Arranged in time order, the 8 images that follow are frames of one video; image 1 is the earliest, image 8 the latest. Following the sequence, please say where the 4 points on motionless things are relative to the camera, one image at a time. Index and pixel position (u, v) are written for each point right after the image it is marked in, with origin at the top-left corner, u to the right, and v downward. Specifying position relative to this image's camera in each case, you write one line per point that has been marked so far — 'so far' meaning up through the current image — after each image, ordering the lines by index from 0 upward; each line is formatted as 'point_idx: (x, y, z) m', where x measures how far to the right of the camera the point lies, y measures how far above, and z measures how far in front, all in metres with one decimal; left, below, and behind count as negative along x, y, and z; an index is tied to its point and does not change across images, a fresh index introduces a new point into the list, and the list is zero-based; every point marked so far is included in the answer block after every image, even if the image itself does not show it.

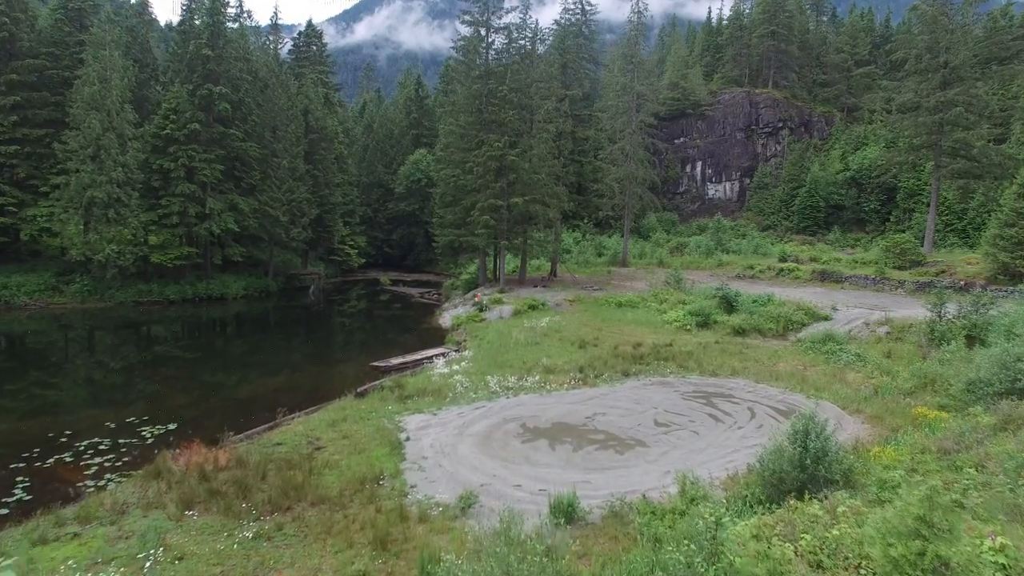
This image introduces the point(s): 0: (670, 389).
0: (+3.6, -2.3, +16.3) m
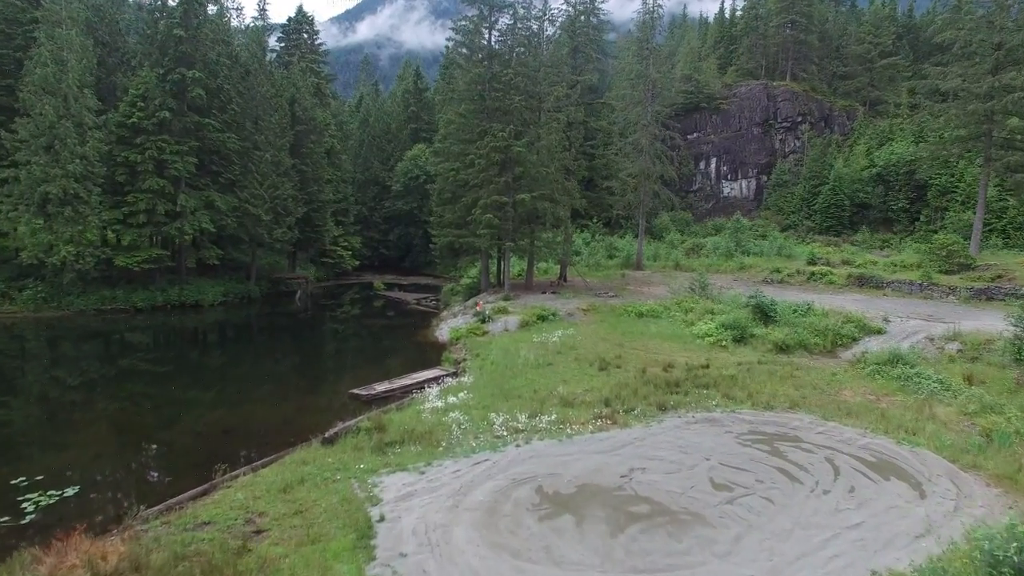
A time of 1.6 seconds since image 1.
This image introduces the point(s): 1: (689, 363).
0: (+3.8, -2.6, +13.0) m
1: (+4.6, -2.0, +18.4) m
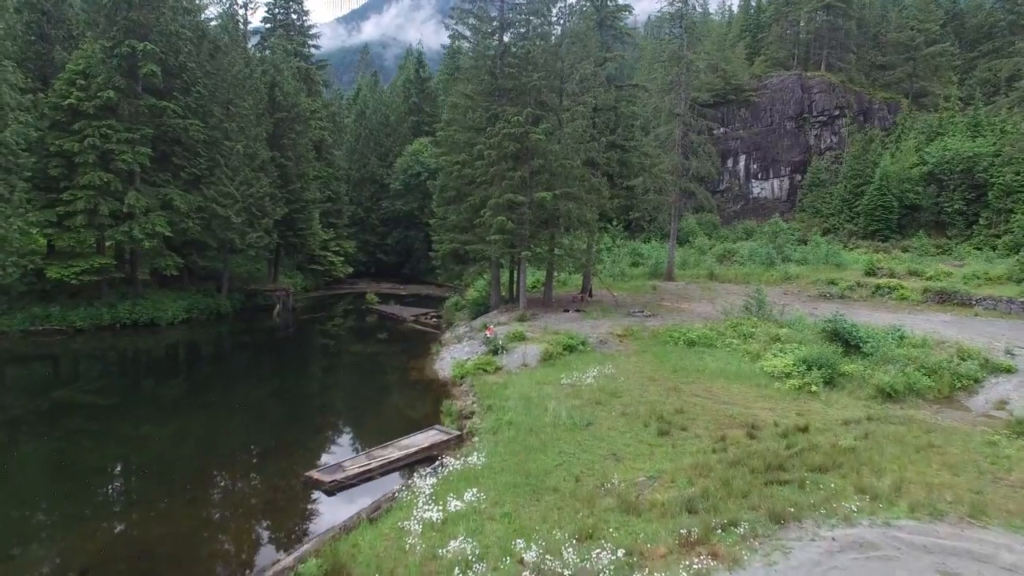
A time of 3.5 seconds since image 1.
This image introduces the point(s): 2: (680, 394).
0: (+4.2, -3.2, +8.0) m
1: (+5.0, -2.6, +13.4) m
2: (+3.7, -2.4, +15.8) m
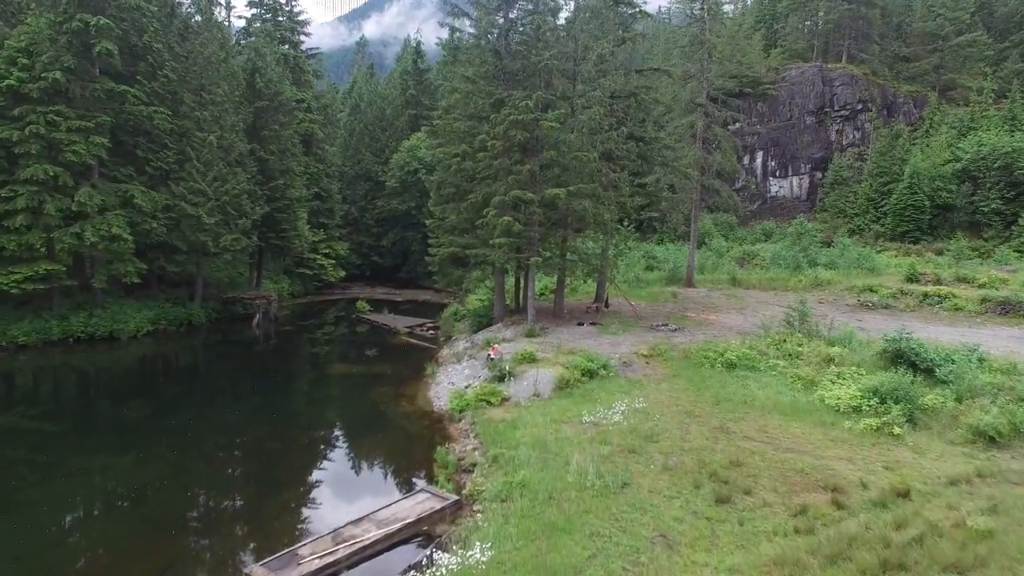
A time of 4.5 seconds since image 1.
0: (+4.4, -3.5, +5.0) m
1: (+5.2, -2.9, +10.4) m
2: (+3.9, -2.7, +12.8) m
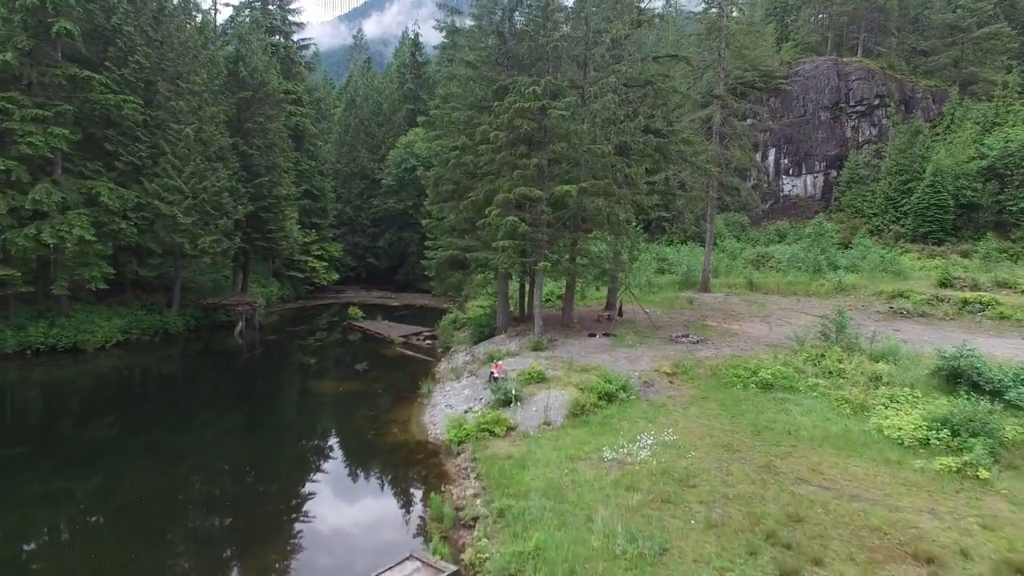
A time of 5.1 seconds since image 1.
0: (+4.5, -3.7, +2.9) m
1: (+5.4, -3.1, +8.3) m
2: (+4.1, -2.9, +10.7) m
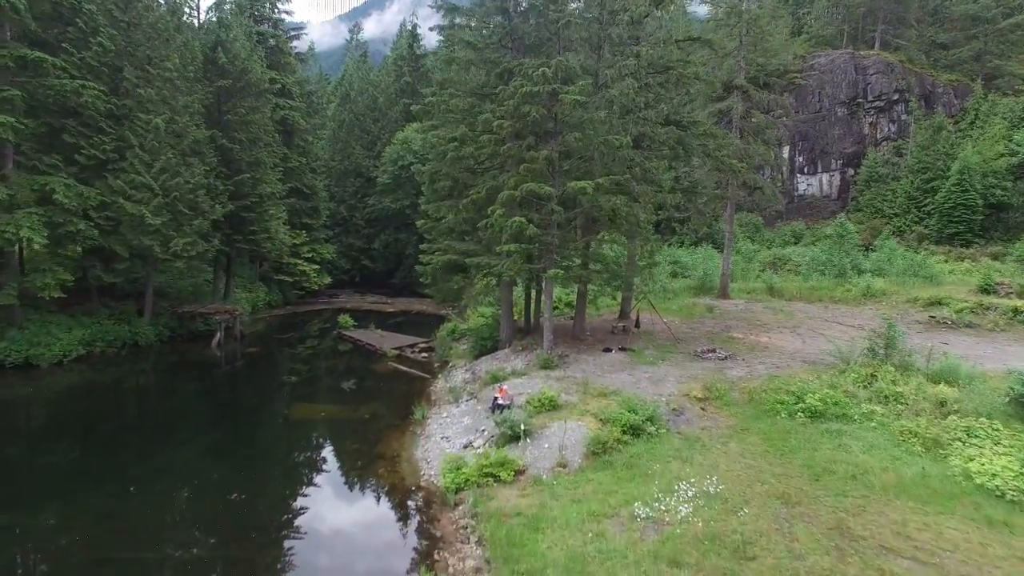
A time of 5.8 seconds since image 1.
0: (+4.7, -3.9, +0.7) m
1: (+5.5, -3.3, +6.1) m
2: (+4.2, -3.1, +8.5) m
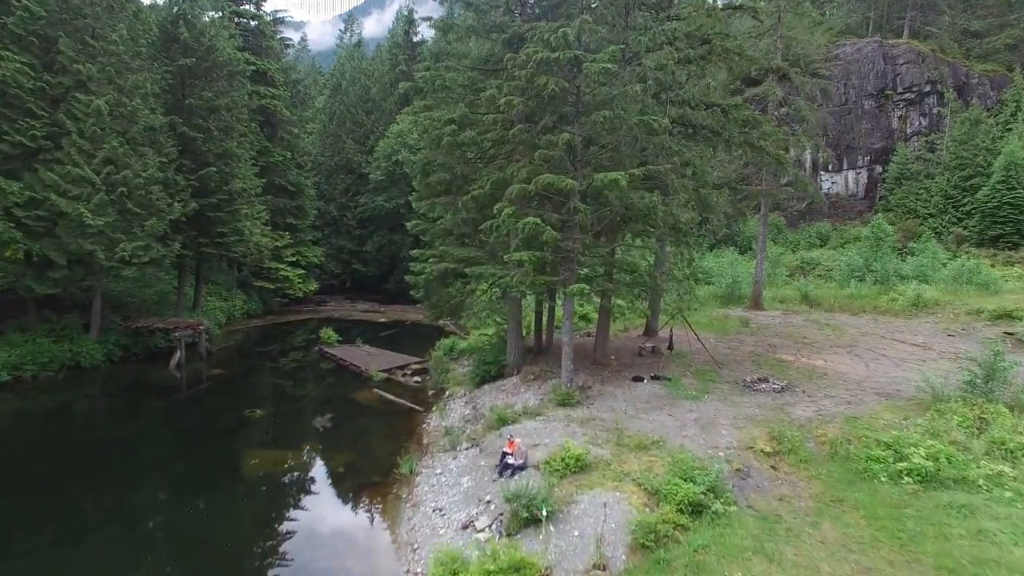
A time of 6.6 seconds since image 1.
0: (+4.9, -4.3, -2.5) m
1: (+5.7, -3.7, +2.9) m
2: (+4.4, -3.4, +5.3) m
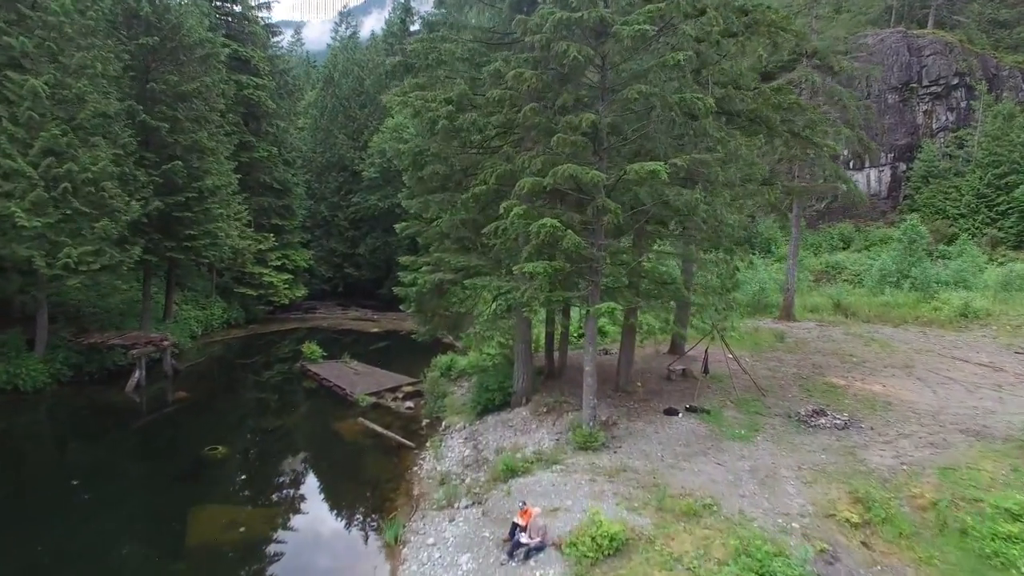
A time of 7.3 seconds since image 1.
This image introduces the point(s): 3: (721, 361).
0: (+5.0, -4.5, -5.0) m
1: (+5.8, -3.9, +0.4) m
2: (+4.5, -3.7, +2.8) m
3: (+4.7, -1.6, +16.1) m
